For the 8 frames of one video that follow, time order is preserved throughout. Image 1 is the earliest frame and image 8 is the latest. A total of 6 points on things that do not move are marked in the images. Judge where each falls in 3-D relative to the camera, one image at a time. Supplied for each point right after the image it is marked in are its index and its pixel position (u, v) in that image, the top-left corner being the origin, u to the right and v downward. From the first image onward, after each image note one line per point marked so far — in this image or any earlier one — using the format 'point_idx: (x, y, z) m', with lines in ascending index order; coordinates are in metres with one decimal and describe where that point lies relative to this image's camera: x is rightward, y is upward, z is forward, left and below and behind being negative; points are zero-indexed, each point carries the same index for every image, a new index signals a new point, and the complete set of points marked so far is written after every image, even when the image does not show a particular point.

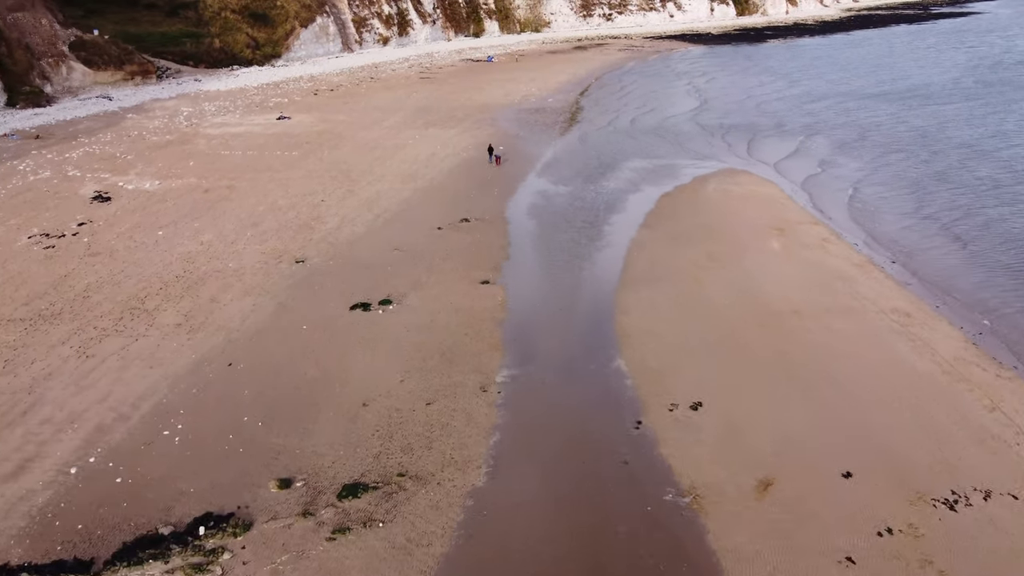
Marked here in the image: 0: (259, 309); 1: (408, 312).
0: (-5.7, -0.5, +13.7) m
1: (-2.3, -0.5, +13.6) m
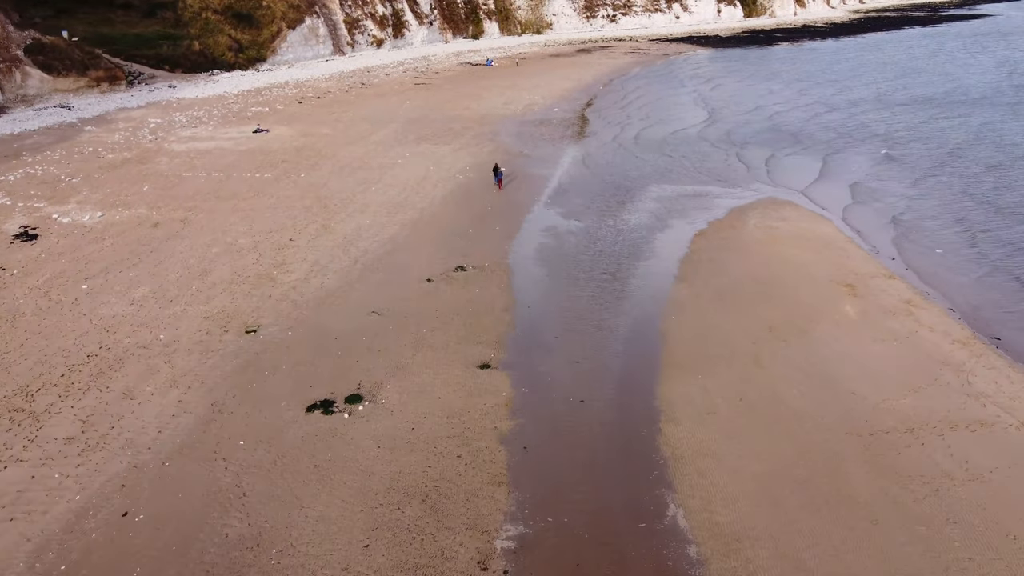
0: (-5.6, -2.1, +10.3) m
1: (-2.2, -2.2, +10.2) m
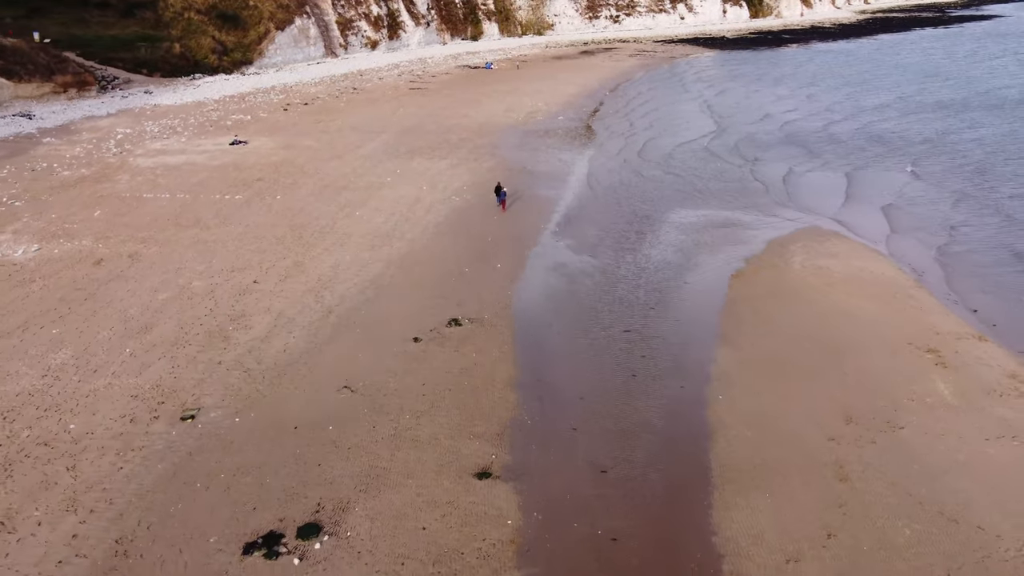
0: (-5.5, -3.3, +7.6) m
1: (-2.1, -3.4, +7.5) m
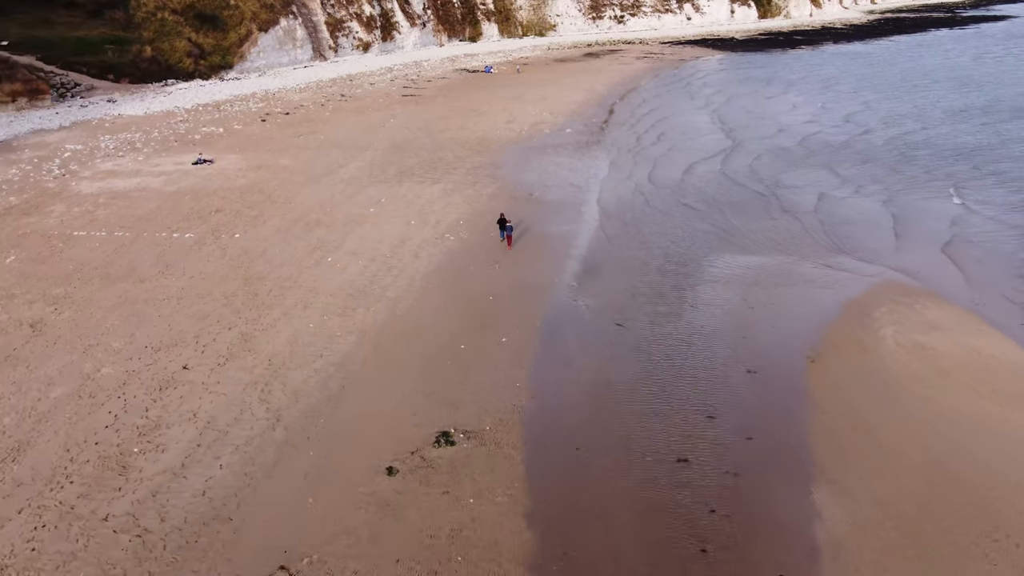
0: (-5.3, -5.0, +4.1) m
1: (-1.9, -5.0, +4.0) m
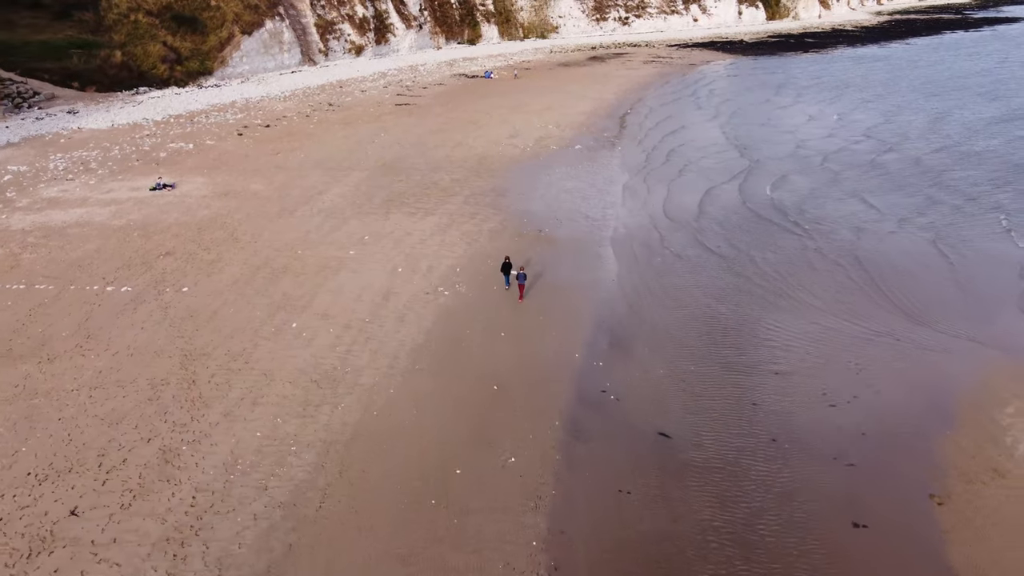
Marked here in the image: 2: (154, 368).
0: (-5.1, -6.5, +1.0) m
1: (-1.7, -6.6, +0.9) m
2: (-6.7, -1.5, +11.3) m
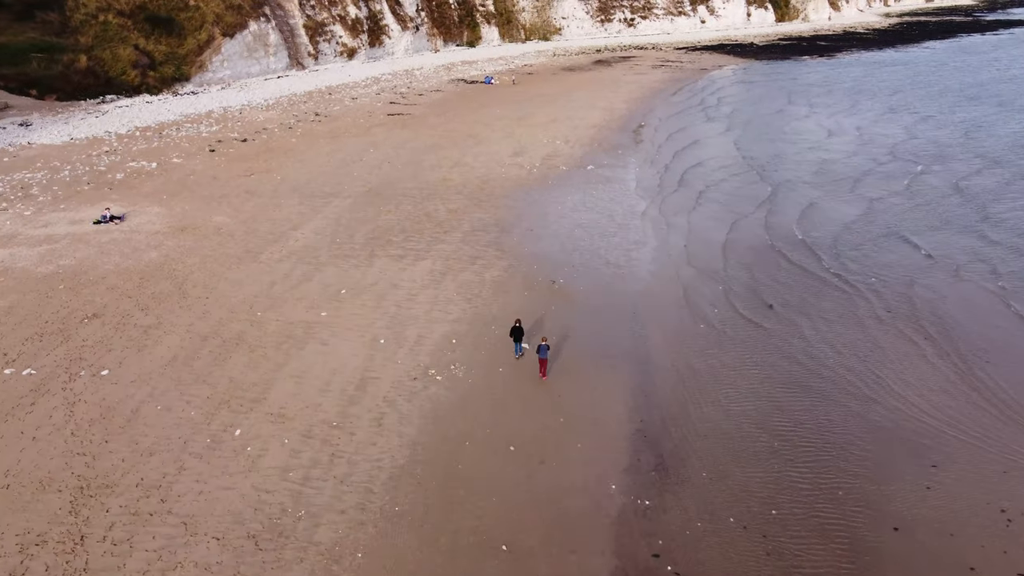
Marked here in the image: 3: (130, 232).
0: (-4.9, -8.1, -2.1) m
1: (-1.5, -8.2, -2.2) m
2: (-6.5, -3.0, +8.2) m
3: (-11.2, +1.6, +17.7) m
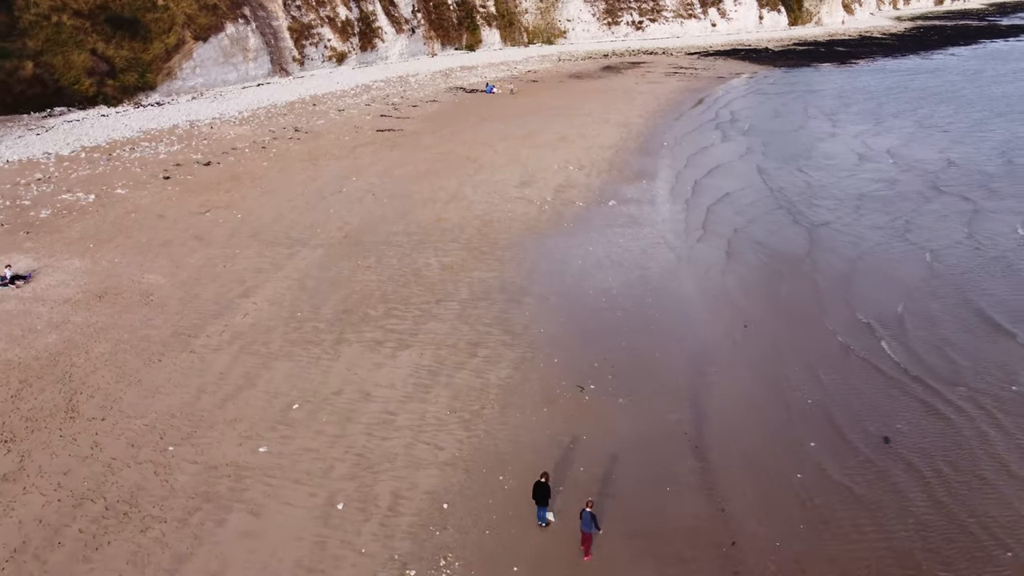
0: (-4.6, -10.1, -6.1) m
1: (-1.2, -10.2, -6.1) m
2: (-6.2, -5.0, +4.2) m
3: (-10.9, -0.3, +13.7) m
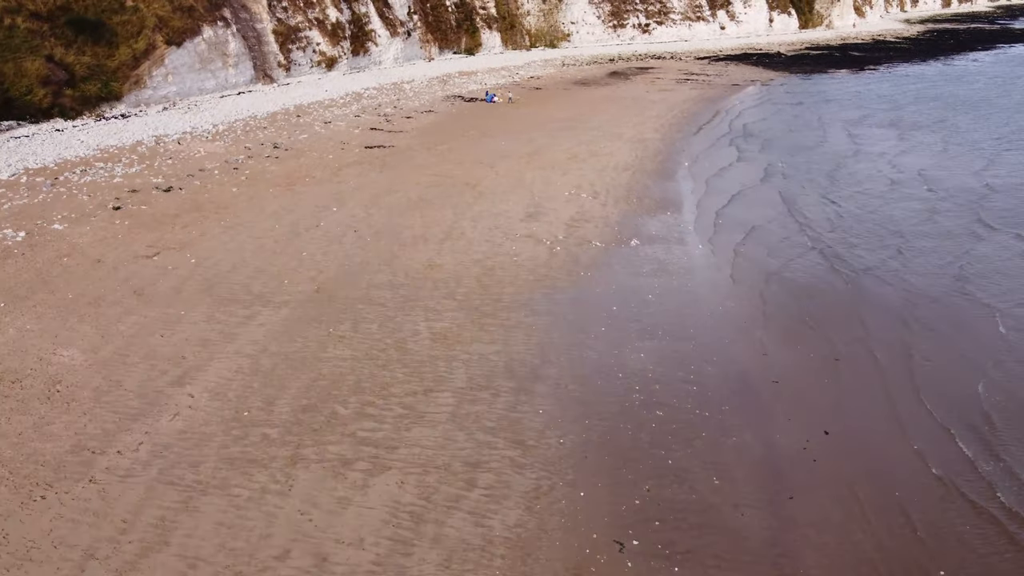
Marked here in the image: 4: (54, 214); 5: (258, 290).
0: (-4.4, -11.6, -9.2) m
1: (-1.0, -11.8, -9.2) m
2: (-6.1, -6.6, +1.1) m
3: (-10.7, -1.9, +10.6) m
4: (-14.2, +2.3, +18.6) m
5: (-6.2, 0.0, +14.6) m
